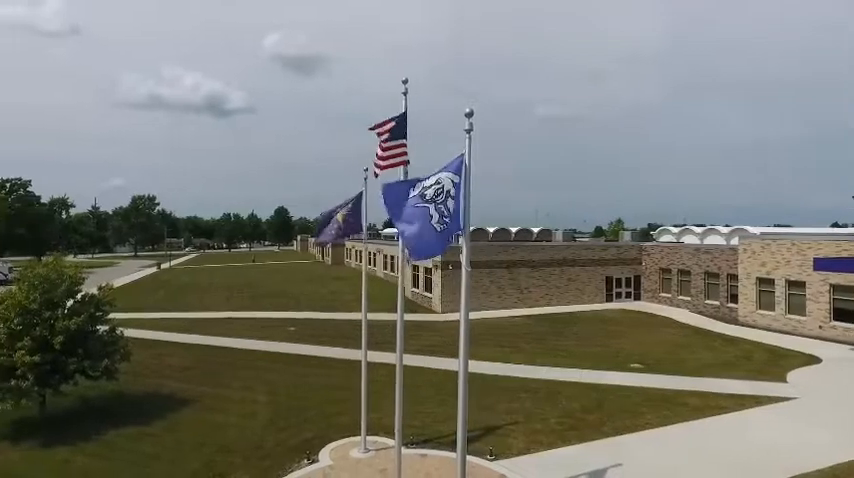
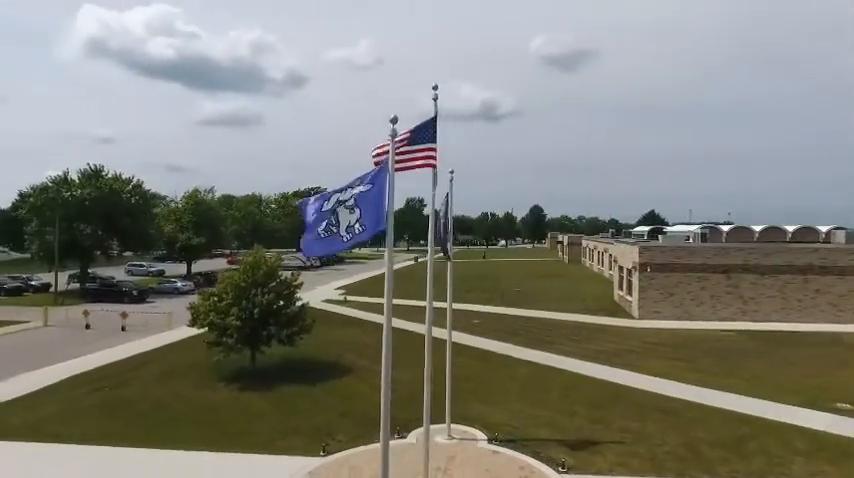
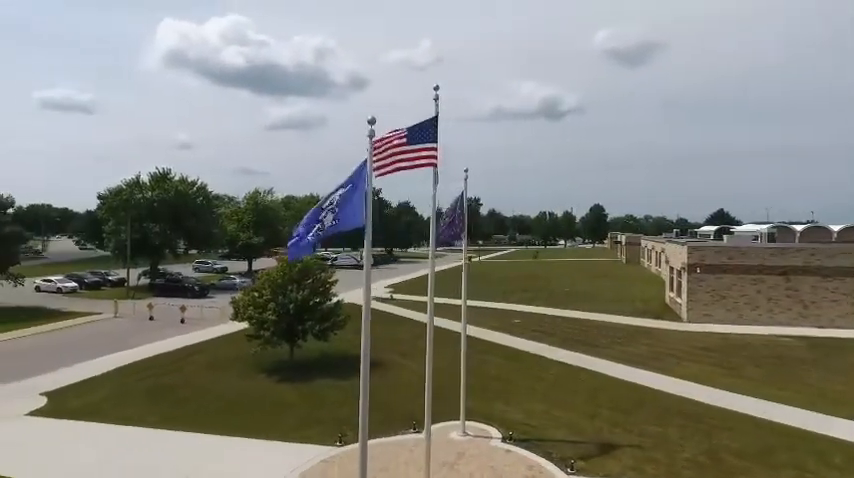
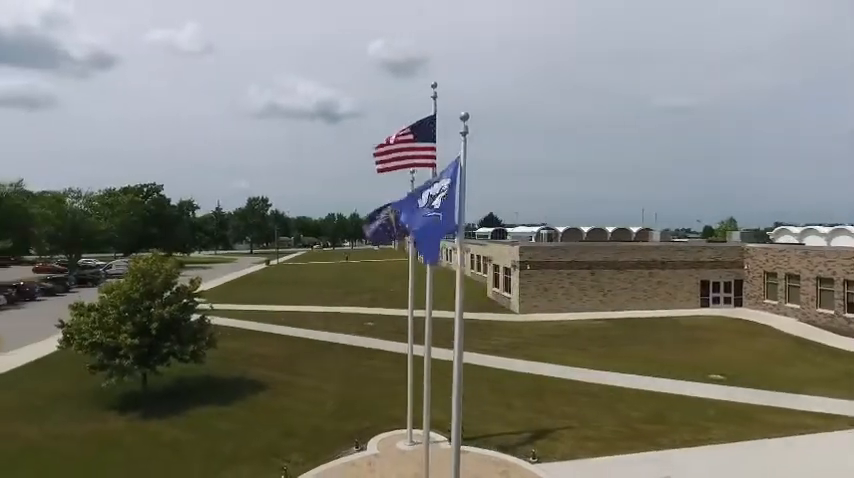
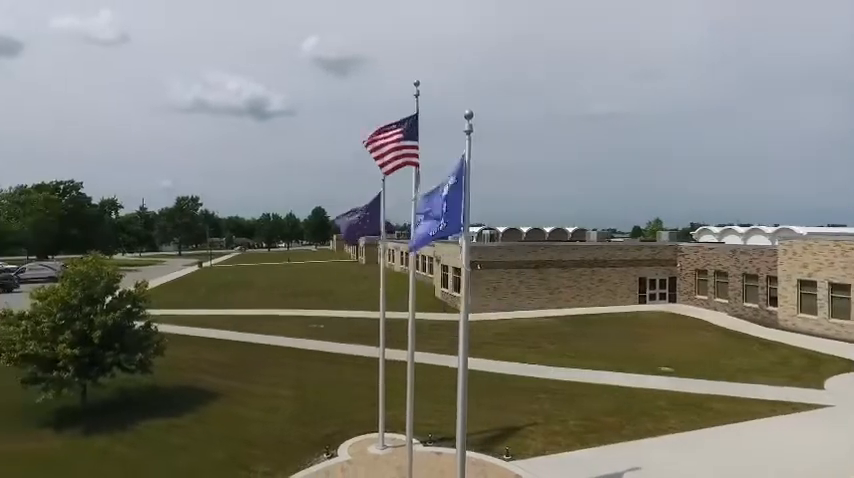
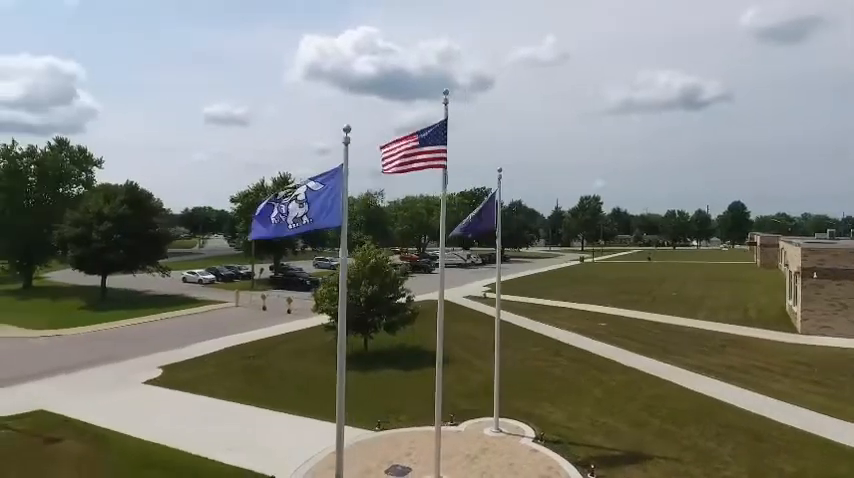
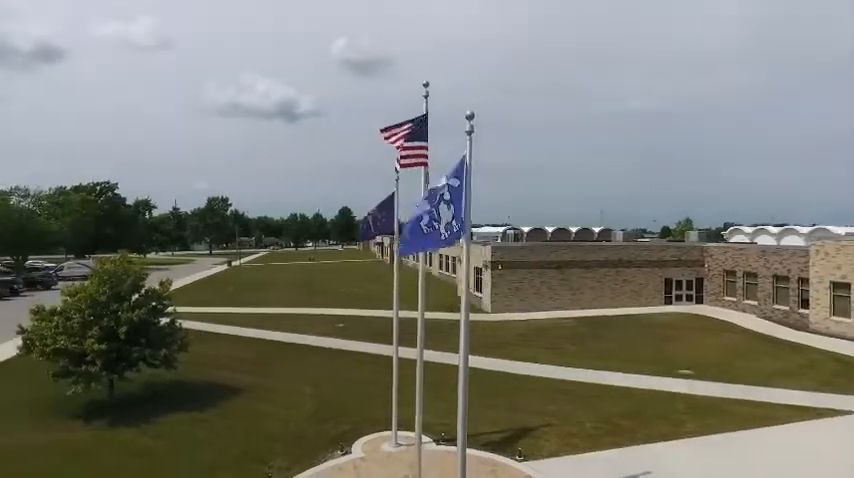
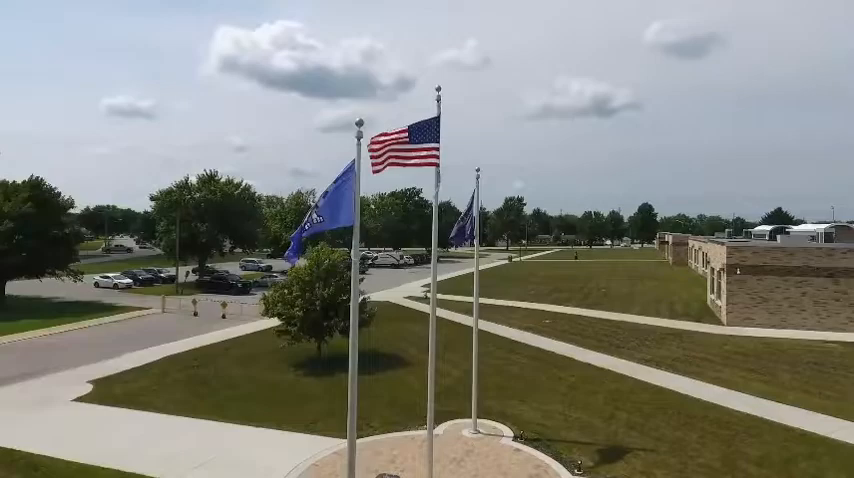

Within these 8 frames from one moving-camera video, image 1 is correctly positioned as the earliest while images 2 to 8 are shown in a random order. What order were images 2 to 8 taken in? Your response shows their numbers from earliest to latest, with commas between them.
5, 7, 4, 2, 3, 8, 6
